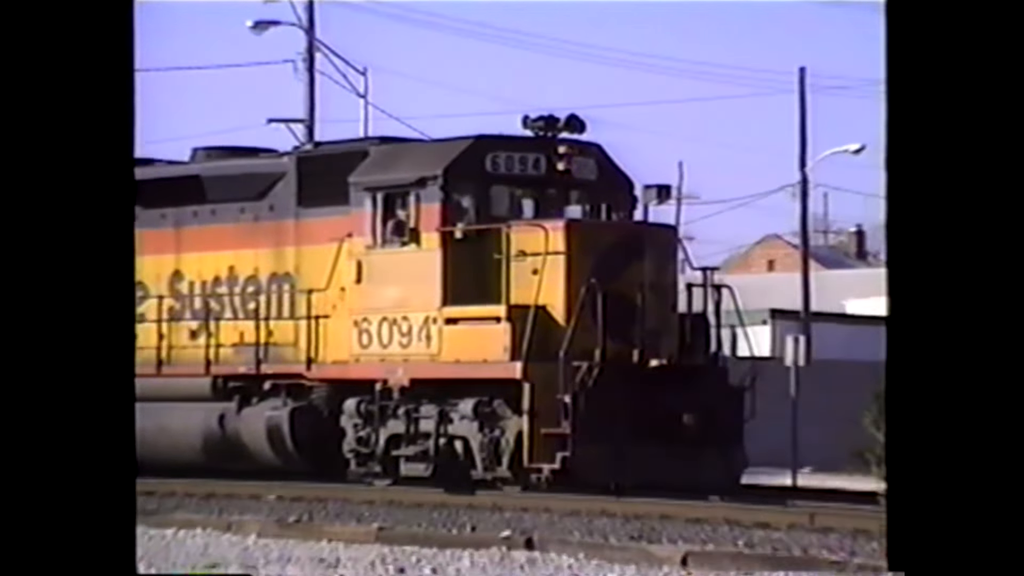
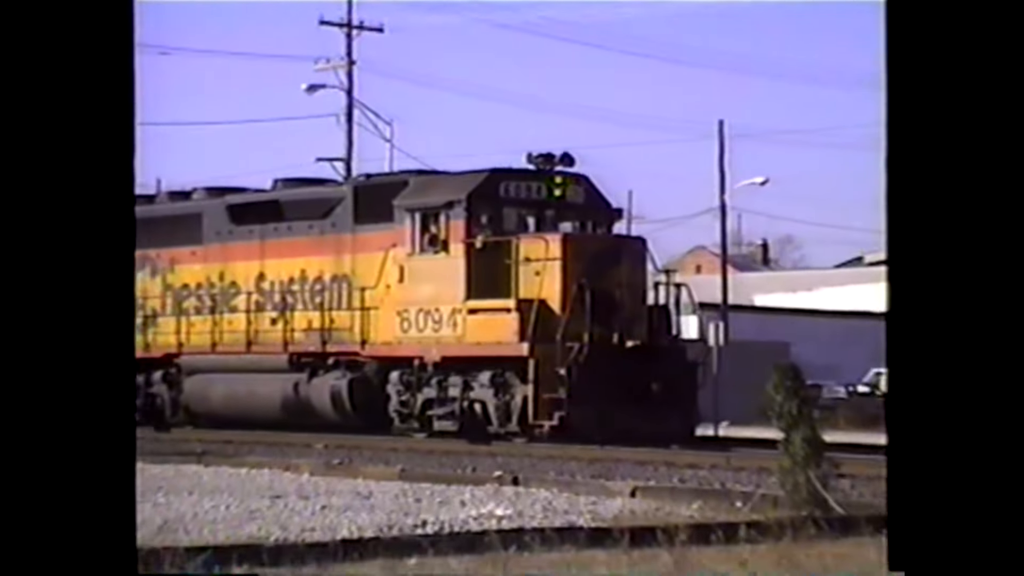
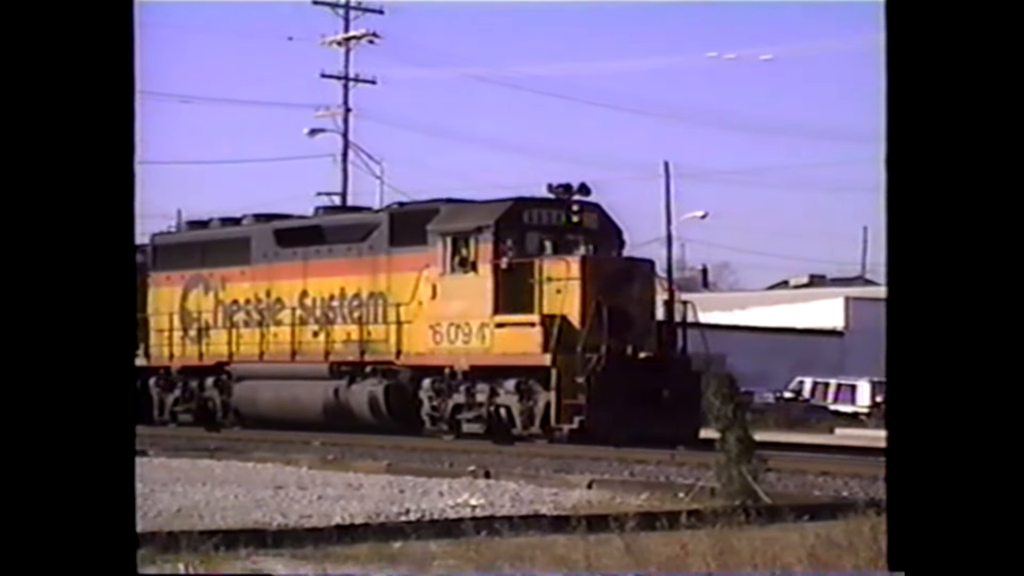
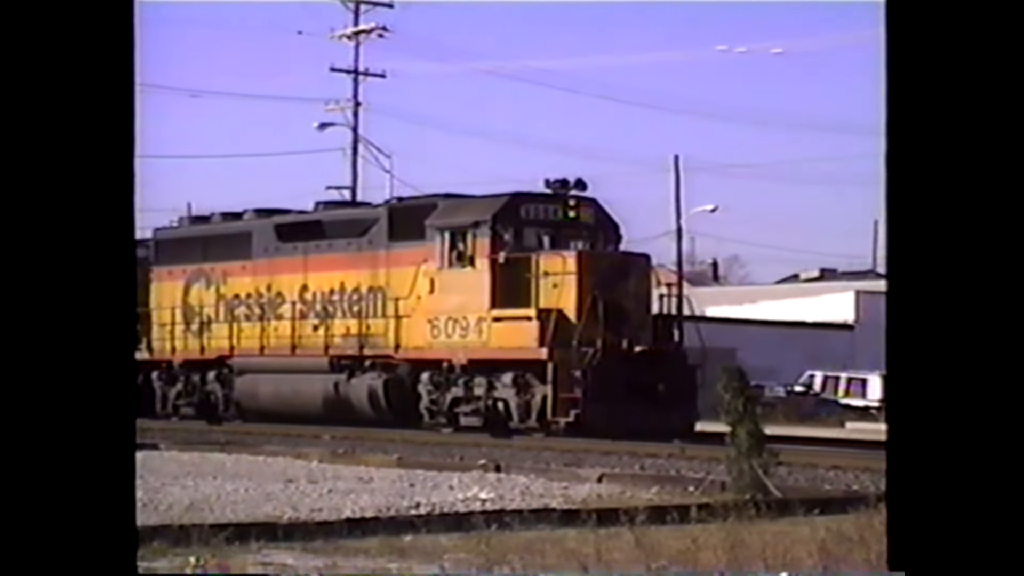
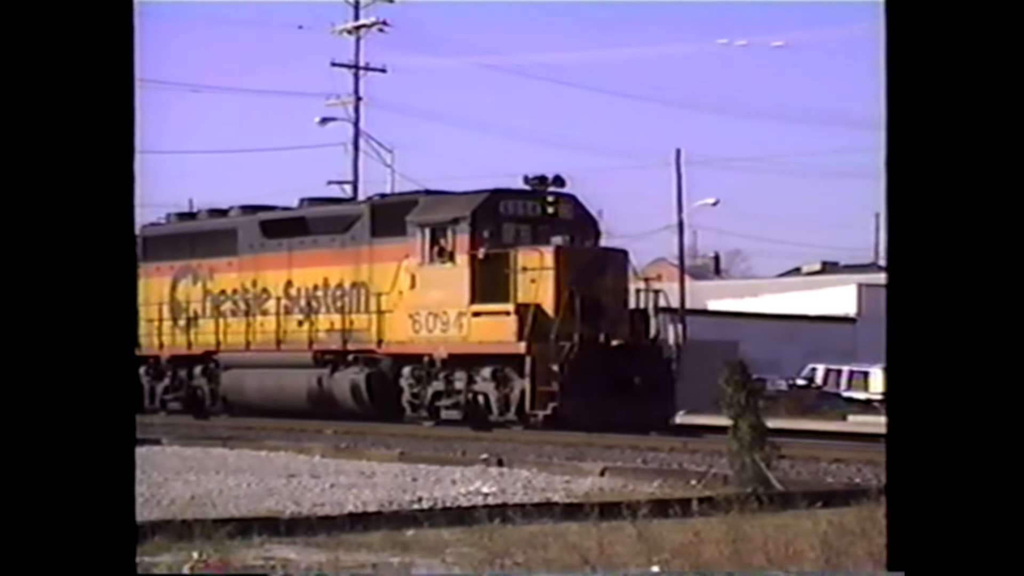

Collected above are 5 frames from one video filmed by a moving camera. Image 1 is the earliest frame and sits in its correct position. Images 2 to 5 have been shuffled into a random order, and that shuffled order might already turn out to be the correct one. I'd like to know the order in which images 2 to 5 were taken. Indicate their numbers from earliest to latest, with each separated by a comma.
2, 5, 4, 3
